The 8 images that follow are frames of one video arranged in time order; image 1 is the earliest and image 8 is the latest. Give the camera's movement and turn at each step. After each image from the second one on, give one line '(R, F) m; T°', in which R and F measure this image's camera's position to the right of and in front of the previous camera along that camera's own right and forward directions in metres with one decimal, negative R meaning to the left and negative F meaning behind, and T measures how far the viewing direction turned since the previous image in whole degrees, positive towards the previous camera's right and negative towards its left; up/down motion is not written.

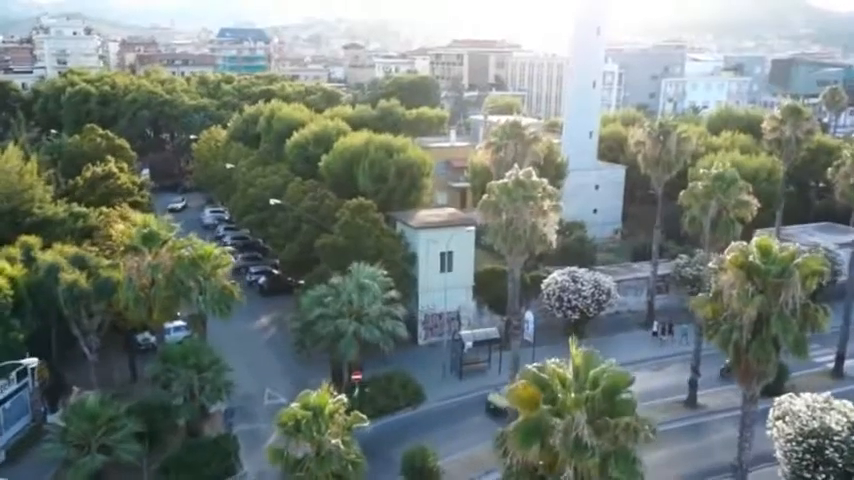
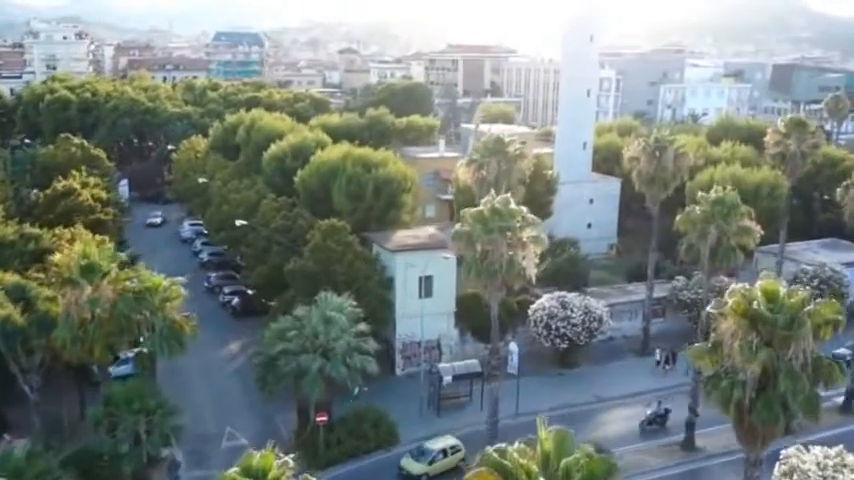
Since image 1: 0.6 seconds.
(+0.9, +2.4) m; 0°
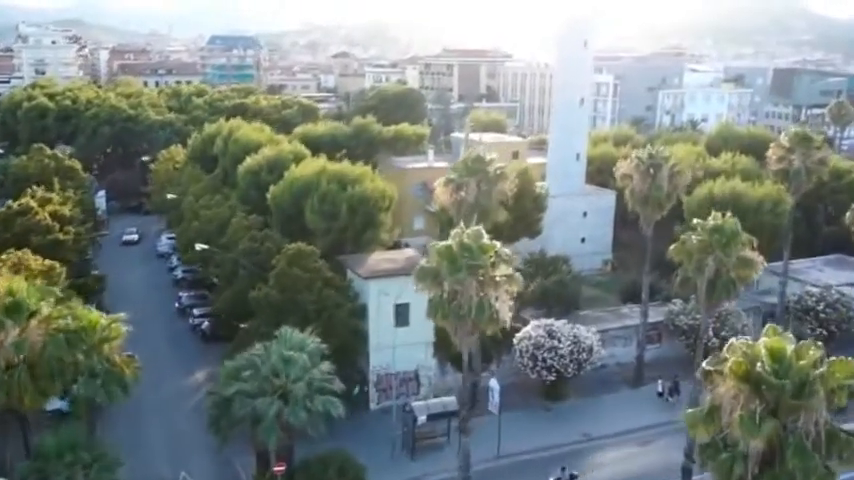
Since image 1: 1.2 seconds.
(+0.9, +2.3) m; 0°
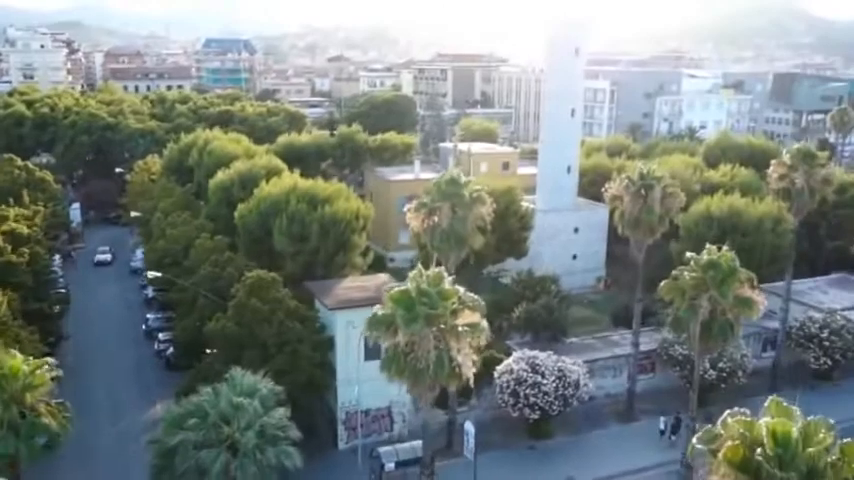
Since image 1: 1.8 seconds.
(+0.9, +2.3) m; 0°
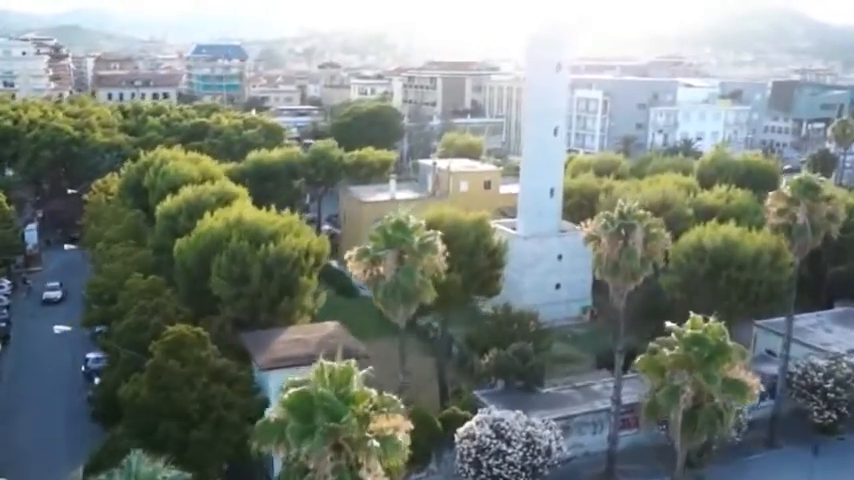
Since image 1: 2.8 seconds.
(+1.5, +3.4) m; 0°
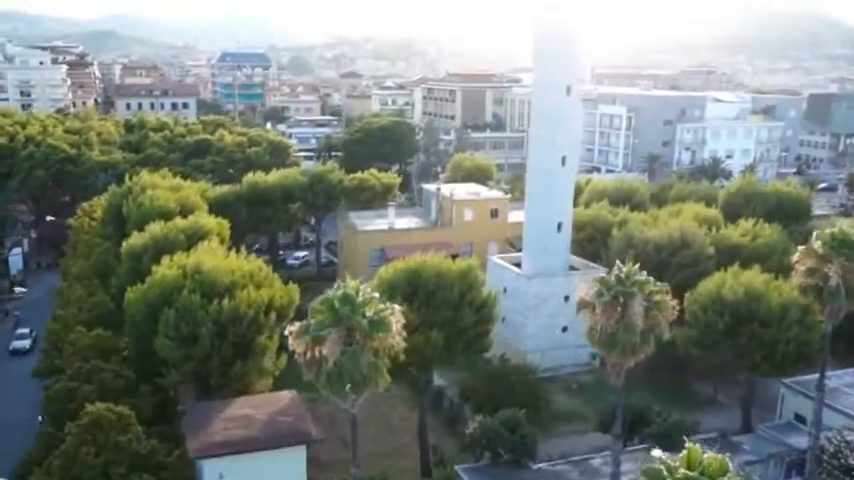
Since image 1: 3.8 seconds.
(+1.7, +3.5) m; -2°
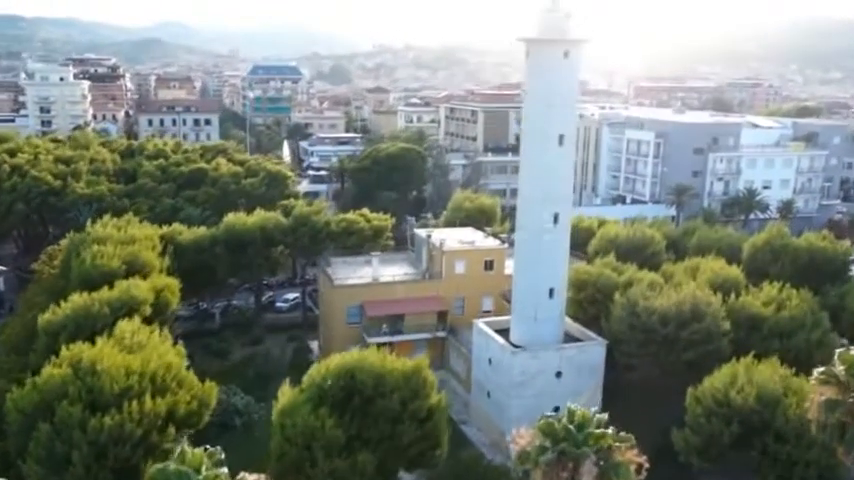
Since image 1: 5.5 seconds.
(+3.0, +4.7) m; -3°
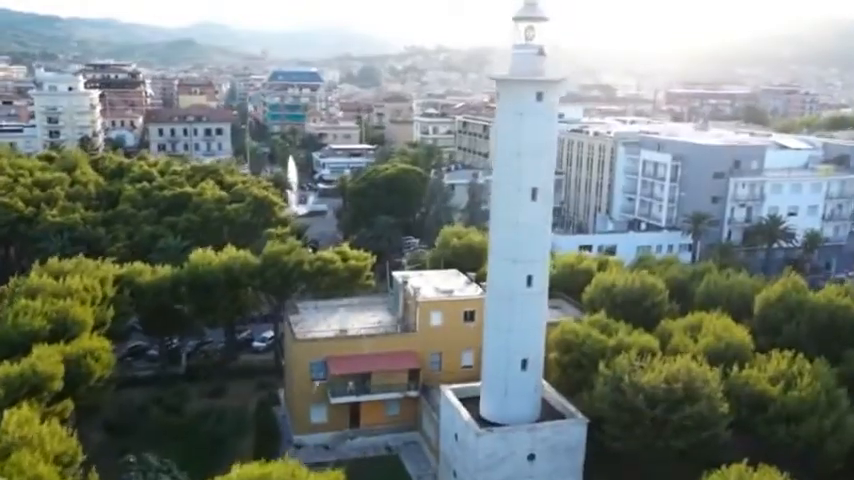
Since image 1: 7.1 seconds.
(+2.9, +4.1) m; -2°
